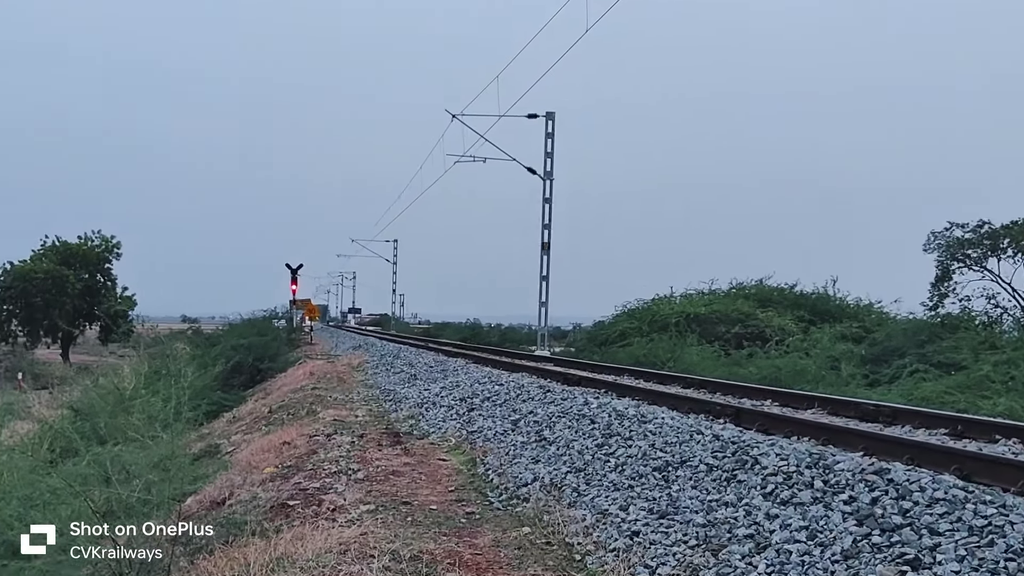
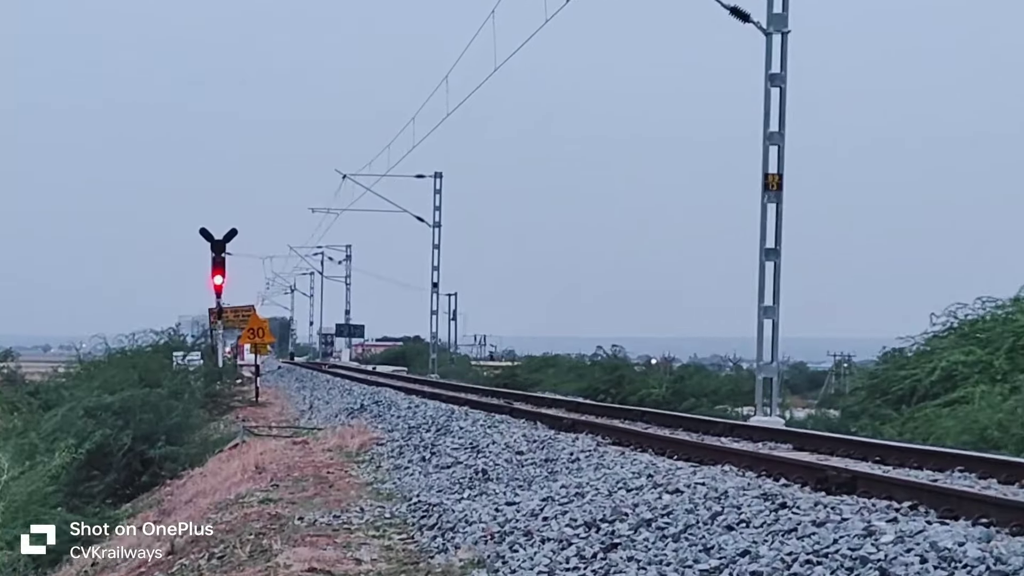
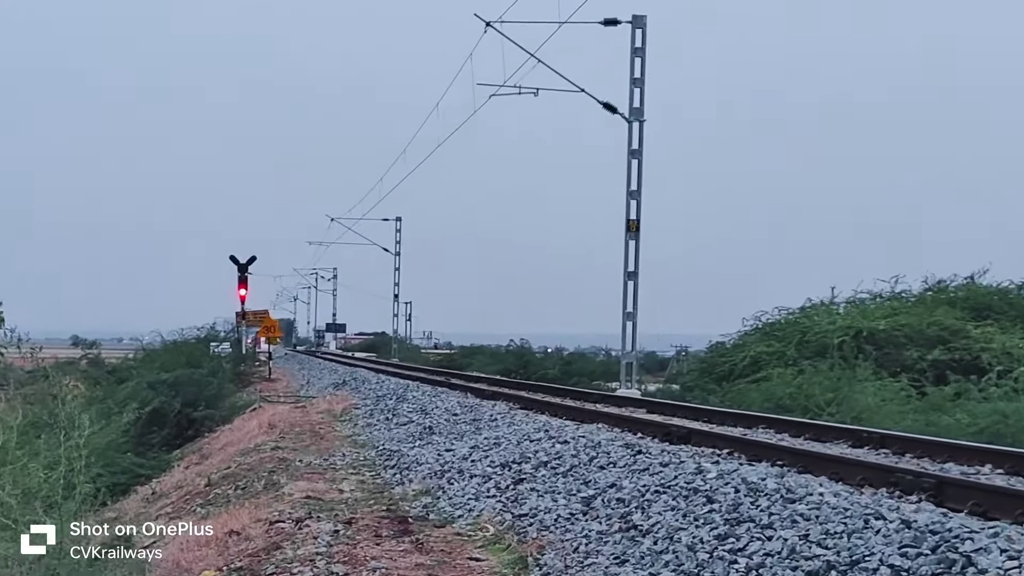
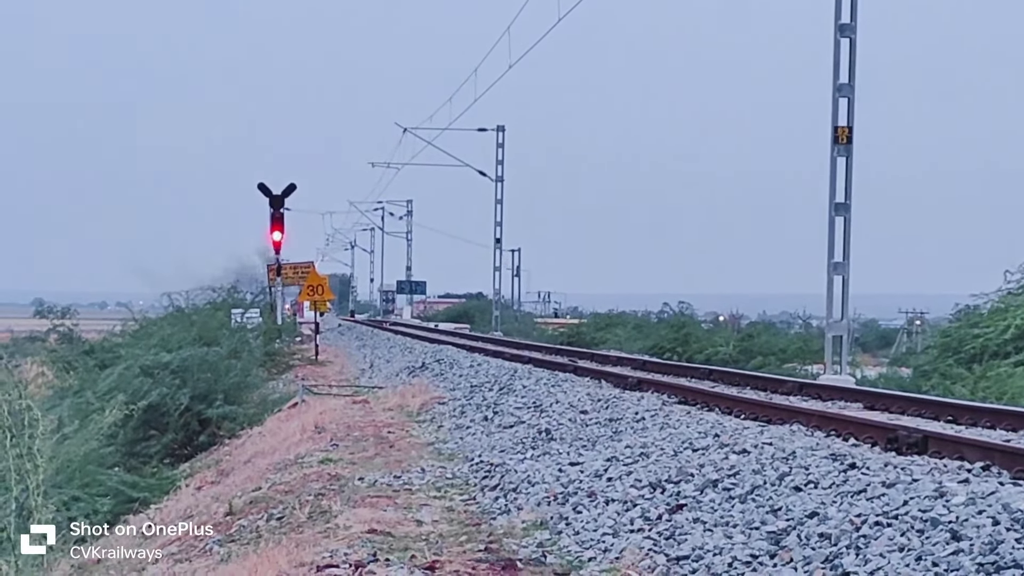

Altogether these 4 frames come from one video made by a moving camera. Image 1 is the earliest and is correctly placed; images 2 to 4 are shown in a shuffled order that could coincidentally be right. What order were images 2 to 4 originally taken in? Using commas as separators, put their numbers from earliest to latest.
3, 2, 4
